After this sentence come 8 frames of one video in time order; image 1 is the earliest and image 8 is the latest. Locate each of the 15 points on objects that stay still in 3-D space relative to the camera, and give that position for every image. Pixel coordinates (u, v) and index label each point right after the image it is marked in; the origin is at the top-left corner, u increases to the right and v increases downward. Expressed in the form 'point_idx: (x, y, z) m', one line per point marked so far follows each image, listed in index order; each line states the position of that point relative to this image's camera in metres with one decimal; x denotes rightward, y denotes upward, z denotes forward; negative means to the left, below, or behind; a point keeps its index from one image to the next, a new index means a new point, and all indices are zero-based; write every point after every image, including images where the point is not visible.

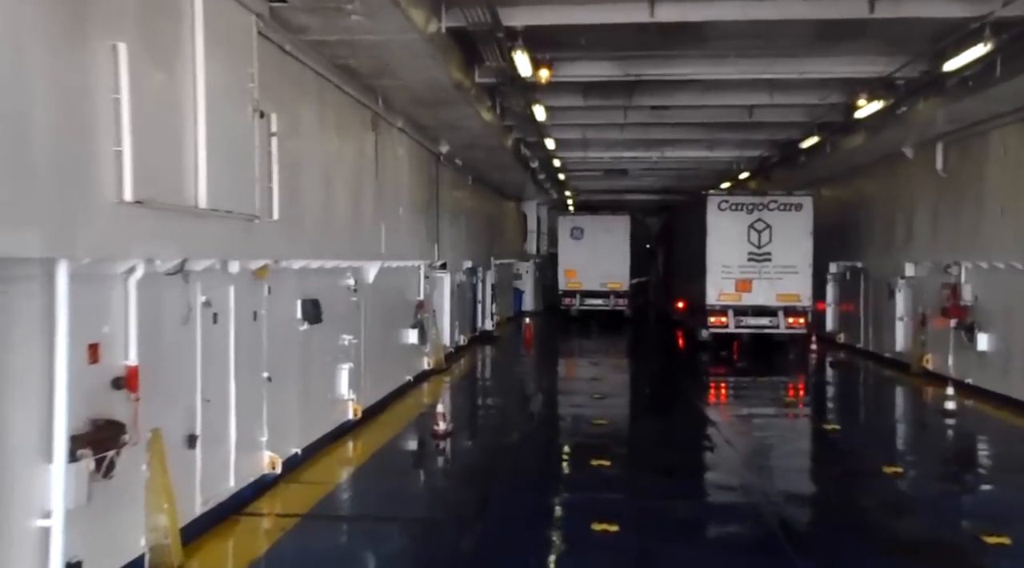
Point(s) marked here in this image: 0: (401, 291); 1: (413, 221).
0: (-1.7, -0.1, +15.5) m
1: (-1.5, +1.0, +16.0) m
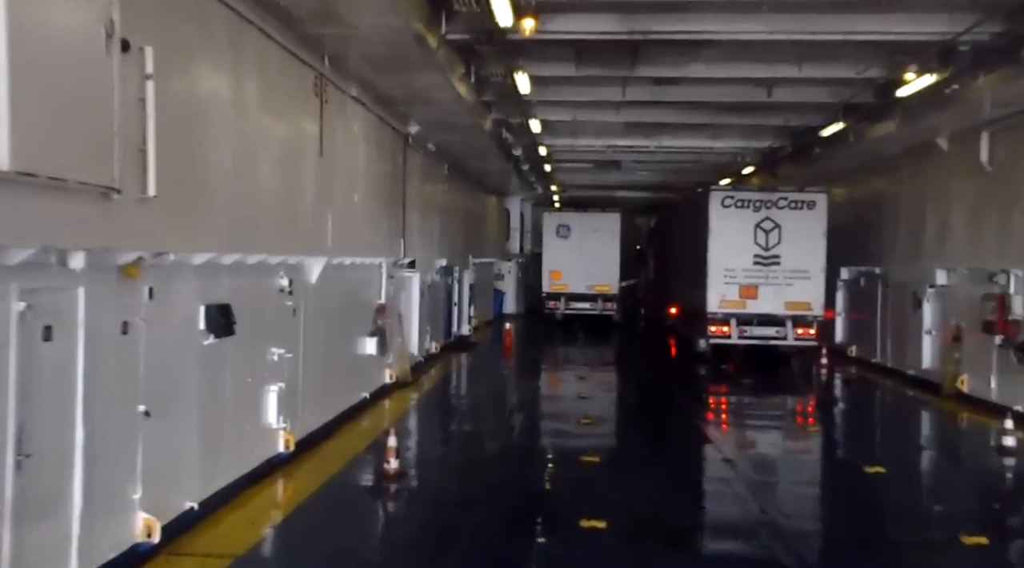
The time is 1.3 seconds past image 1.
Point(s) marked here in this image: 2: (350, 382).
0: (-2.0, -0.1, +13.2) m
1: (-1.8, +1.0, +13.7) m
2: (-2.0, -1.2, +13.1) m
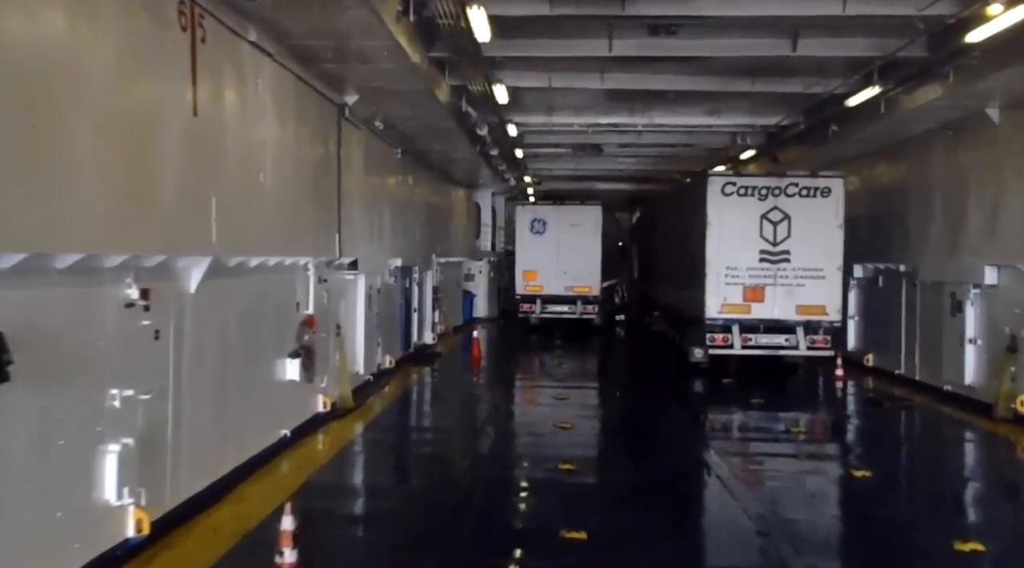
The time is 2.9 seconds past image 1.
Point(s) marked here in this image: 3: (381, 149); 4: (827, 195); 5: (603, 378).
0: (-2.4, -0.2, +10.2) m
1: (-2.2, +0.9, +10.7) m
2: (-2.4, -1.3, +10.2) m
3: (-2.1, +2.1, +16.2) m
4: (+5.1, +1.4, +16.8) m
5: (+1.8, -1.8, +19.9) m
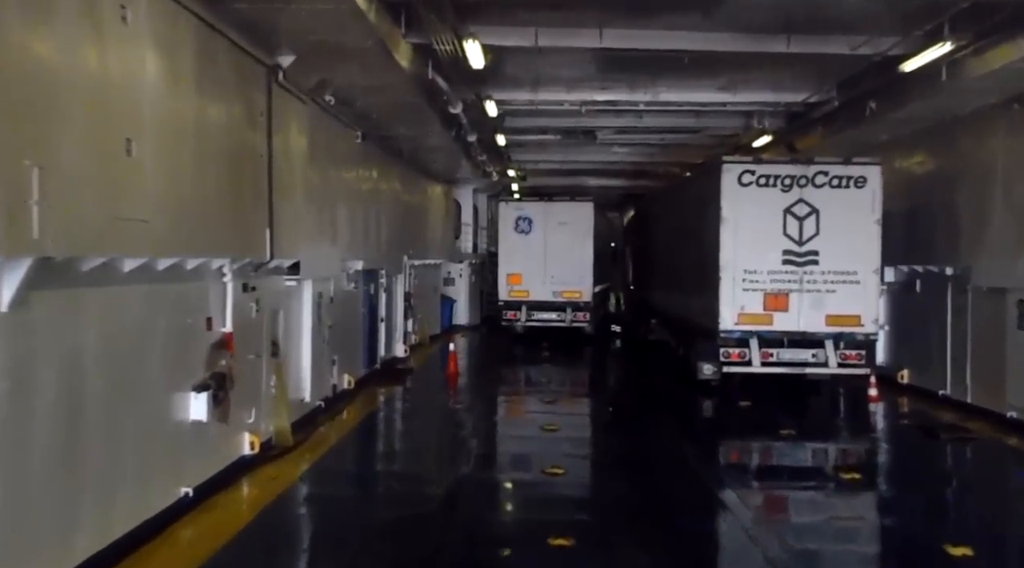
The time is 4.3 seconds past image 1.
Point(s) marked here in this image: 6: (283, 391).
0: (-2.6, -0.3, +7.6) m
1: (-2.4, +0.8, +8.1) m
2: (-2.6, -1.4, +7.5) m
3: (-2.3, +2.0, +13.6) m
4: (+4.8, +1.4, +14.2) m
5: (+1.4, -1.9, +17.4) m
6: (-2.5, -1.1, +11.0) m
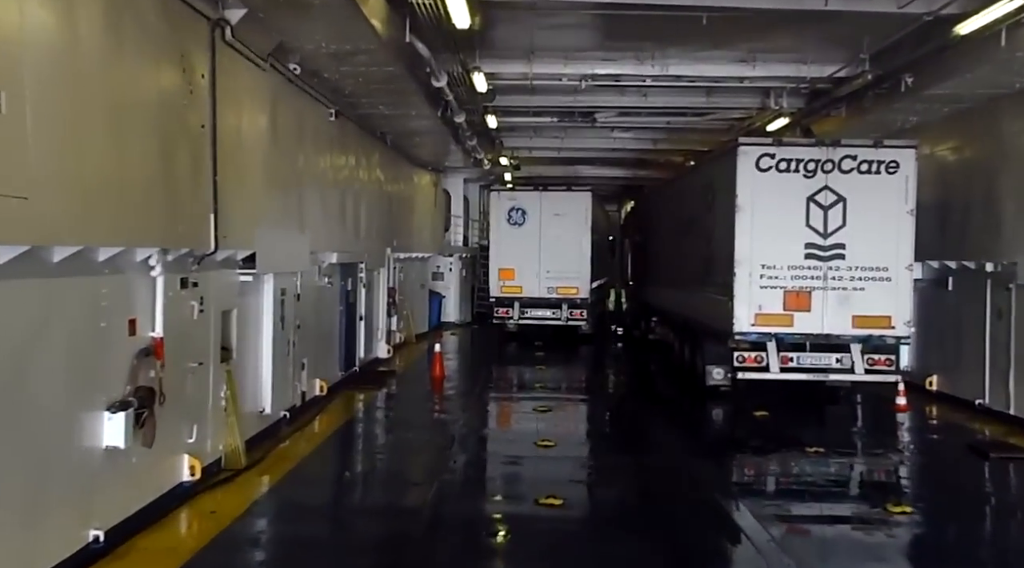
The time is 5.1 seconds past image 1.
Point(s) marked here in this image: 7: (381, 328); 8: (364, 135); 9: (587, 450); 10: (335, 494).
0: (-2.7, -0.2, +6.1) m
1: (-2.5, +0.8, +6.6) m
2: (-2.7, -1.4, +6.0) m
3: (-2.4, +2.1, +12.0) m
4: (+4.7, +1.4, +12.7) m
5: (+1.3, -1.8, +15.8) m
6: (-2.6, -1.1, +9.5) m
7: (-2.3, -0.8, +18.5) m
8: (-2.3, +2.4, +16.3) m
9: (+0.8, -1.9, +11.6) m
10: (-1.6, -1.9, +9.2) m
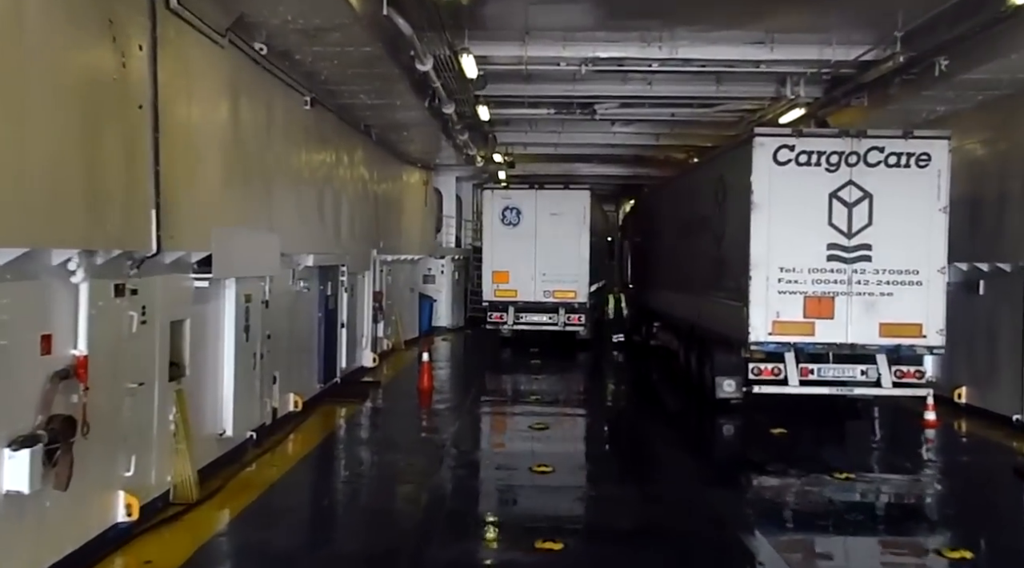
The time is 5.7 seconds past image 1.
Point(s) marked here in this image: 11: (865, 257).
0: (-2.7, -0.3, +4.9) m
1: (-2.6, +0.8, +5.4) m
2: (-2.8, -1.4, +4.8) m
3: (-2.5, +2.0, +10.8) m
4: (+4.6, +1.3, +11.6) m
5: (+1.2, -1.9, +14.6) m
6: (-2.6, -1.1, +8.3) m
7: (-2.4, -0.9, +17.3) m
8: (-2.4, +2.3, +15.1) m
9: (+0.8, -1.9, +10.4) m
10: (-1.6, -1.9, +8.0) m
11: (+4.0, +0.3, +11.8) m
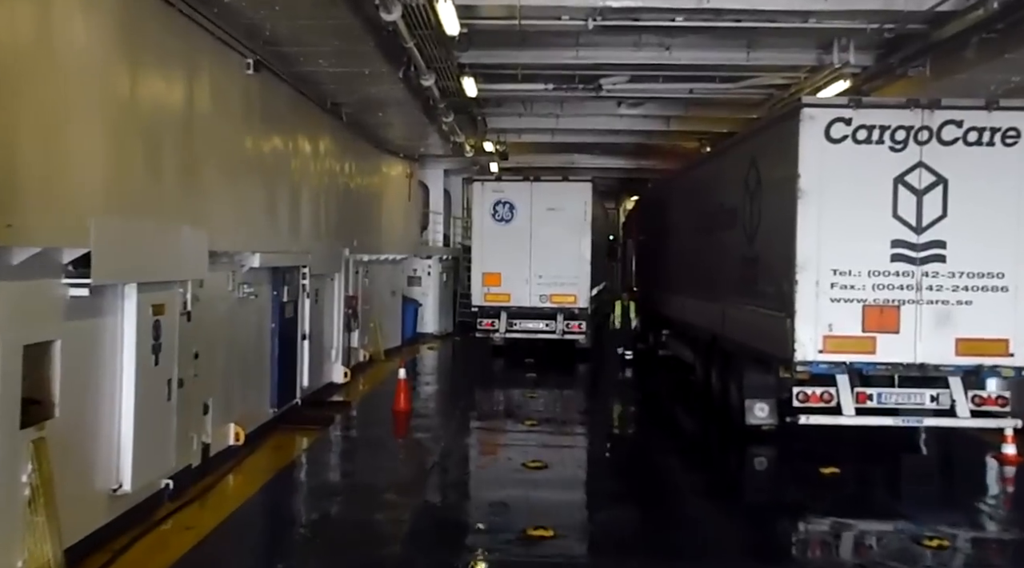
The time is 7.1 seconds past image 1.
0: (-2.8, -0.3, +2.6) m
1: (-2.6, +0.8, +3.1) m
2: (-2.8, -1.5, +2.5) m
3: (-2.6, +2.0, +8.5) m
4: (+4.5, +1.3, +9.3) m
5: (+1.1, -1.9, +12.4) m
6: (-2.7, -1.2, +6.0) m
7: (-2.6, -0.9, +15.0) m
8: (-2.5, +2.2, +12.8) m
9: (+0.7, -2.0, +8.1) m
10: (-1.7, -2.0, +5.7) m
11: (+3.9, +0.2, +9.5) m
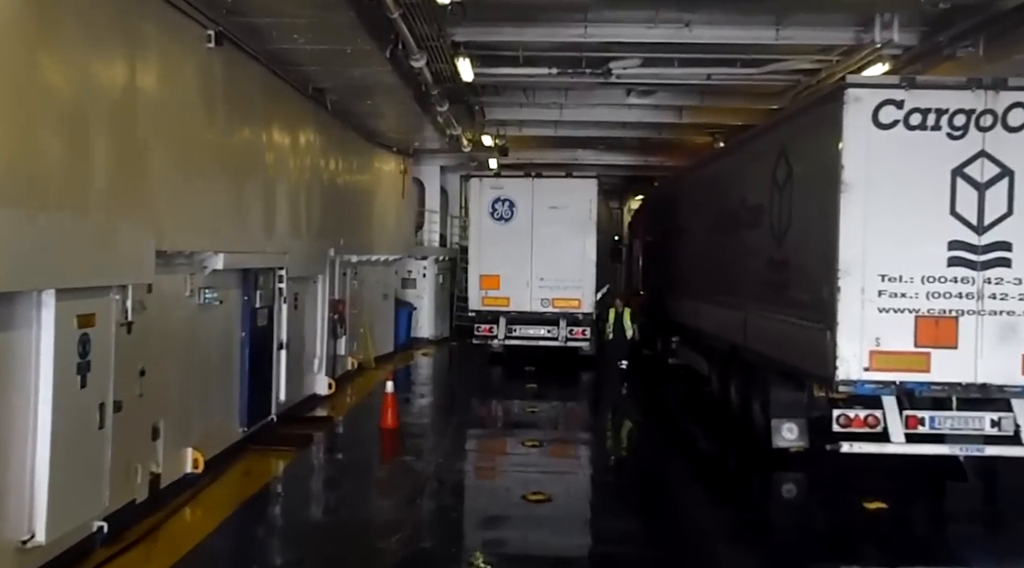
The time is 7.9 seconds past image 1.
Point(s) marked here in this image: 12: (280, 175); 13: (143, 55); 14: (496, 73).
0: (-2.8, -0.4, +1.3) m
1: (-2.6, +0.7, +1.8) m
2: (-2.8, -1.5, +1.2) m
3: (-2.6, +1.9, +7.3) m
4: (+4.5, +1.2, +8.0) m
5: (+1.1, -2.0, +11.1) m
6: (-2.7, -1.2, +4.7) m
7: (-2.6, -0.9, +13.8) m
8: (-2.5, +2.2, +11.6) m
9: (+0.7, -2.0, +6.8) m
10: (-1.7, -2.0, +4.5) m
11: (+3.9, +0.2, +8.3) m
12: (-2.6, +1.2, +11.4) m
13: (-2.6, +1.7, +7.4) m
14: (-0.2, +2.6, +12.6) m
